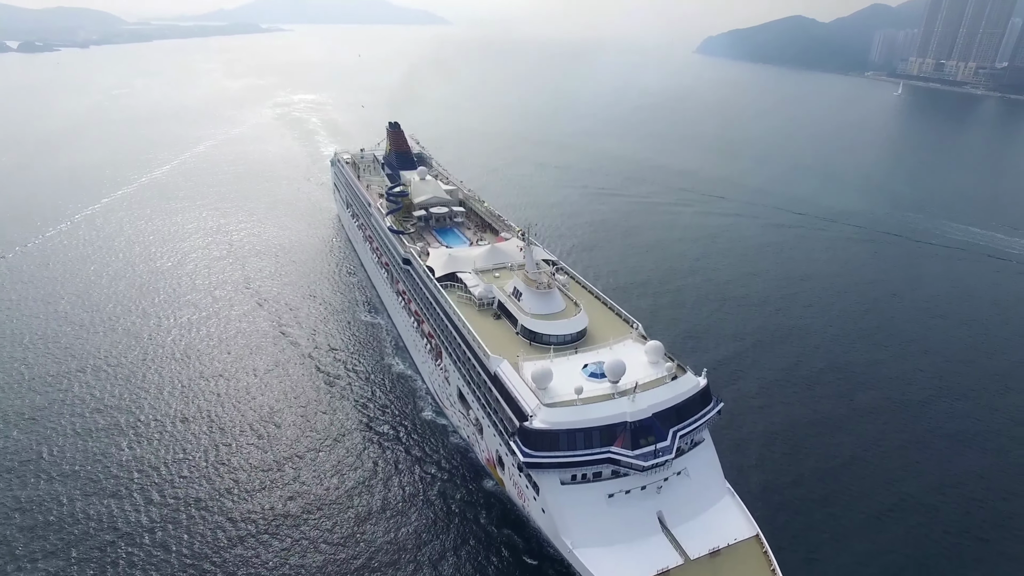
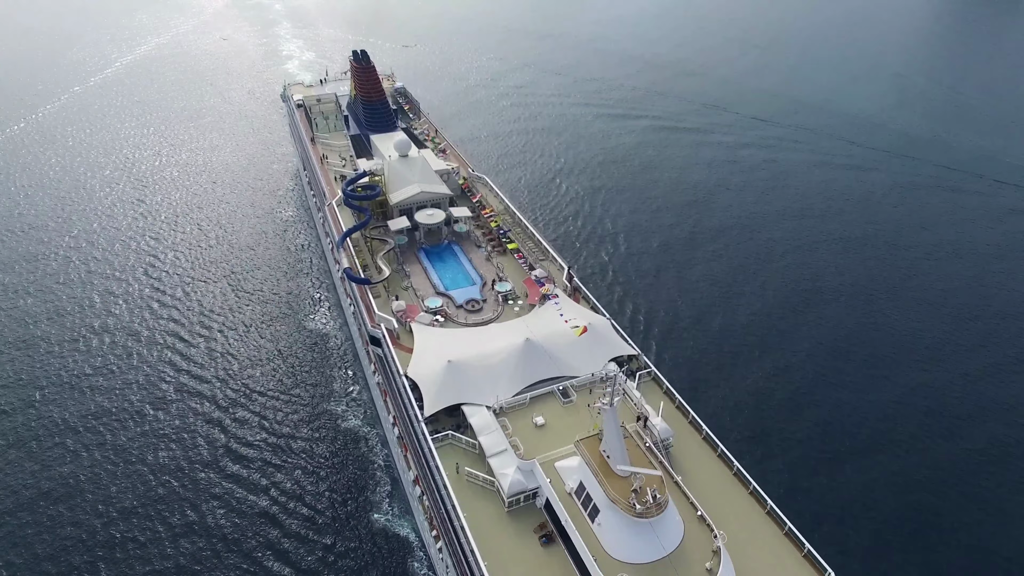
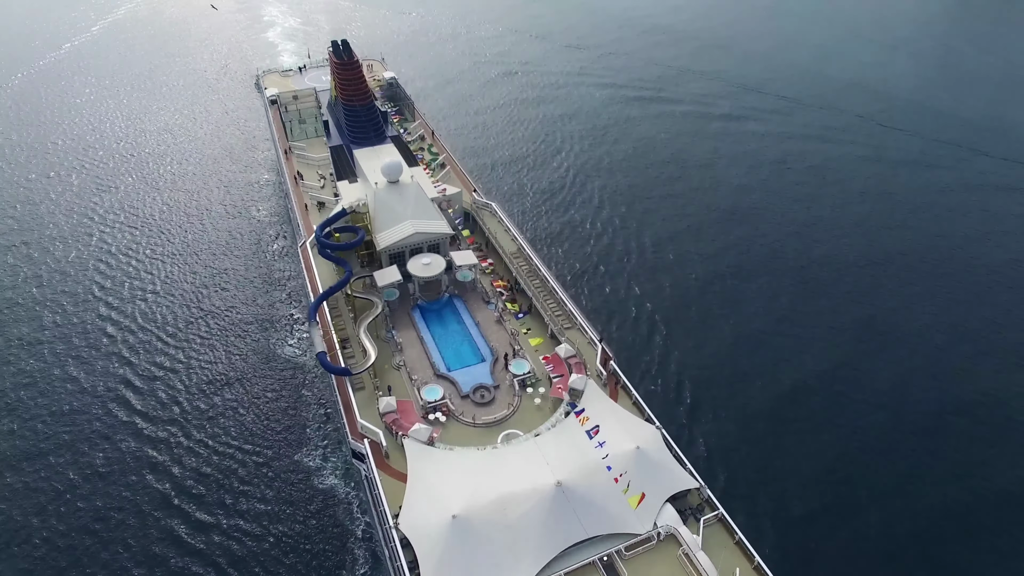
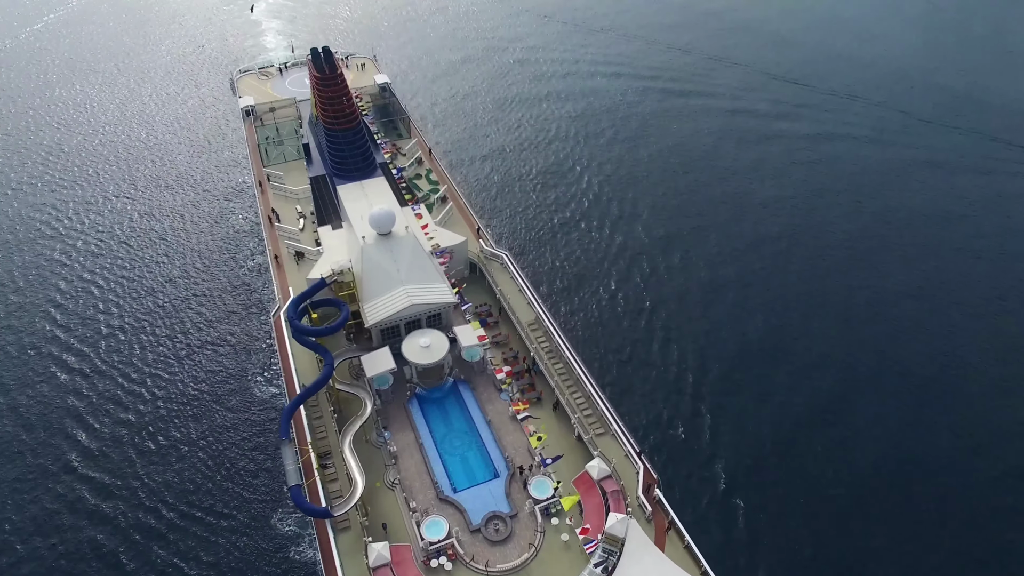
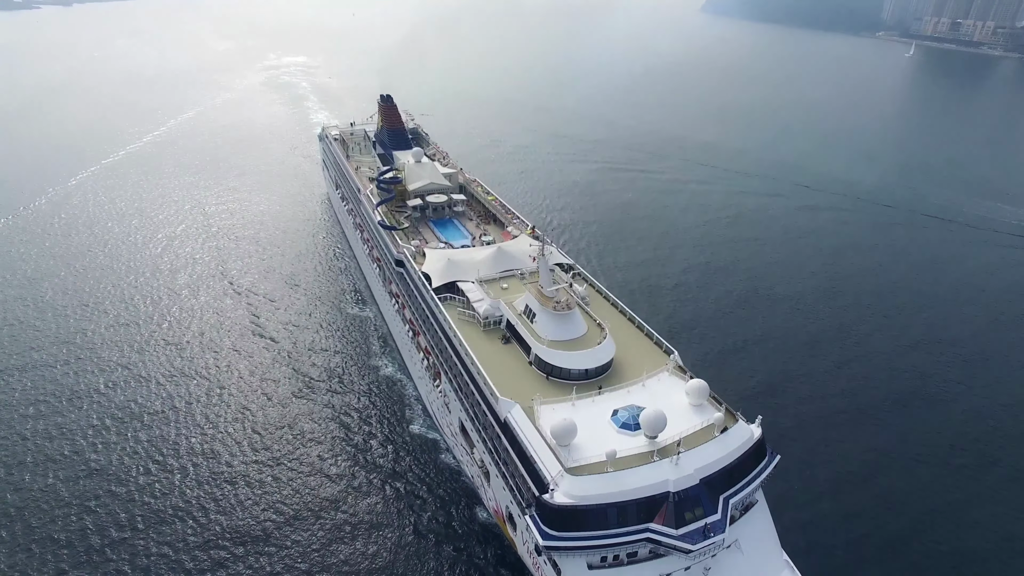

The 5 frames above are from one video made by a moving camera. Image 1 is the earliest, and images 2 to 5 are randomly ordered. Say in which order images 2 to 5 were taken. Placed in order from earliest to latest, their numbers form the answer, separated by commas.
5, 2, 3, 4
